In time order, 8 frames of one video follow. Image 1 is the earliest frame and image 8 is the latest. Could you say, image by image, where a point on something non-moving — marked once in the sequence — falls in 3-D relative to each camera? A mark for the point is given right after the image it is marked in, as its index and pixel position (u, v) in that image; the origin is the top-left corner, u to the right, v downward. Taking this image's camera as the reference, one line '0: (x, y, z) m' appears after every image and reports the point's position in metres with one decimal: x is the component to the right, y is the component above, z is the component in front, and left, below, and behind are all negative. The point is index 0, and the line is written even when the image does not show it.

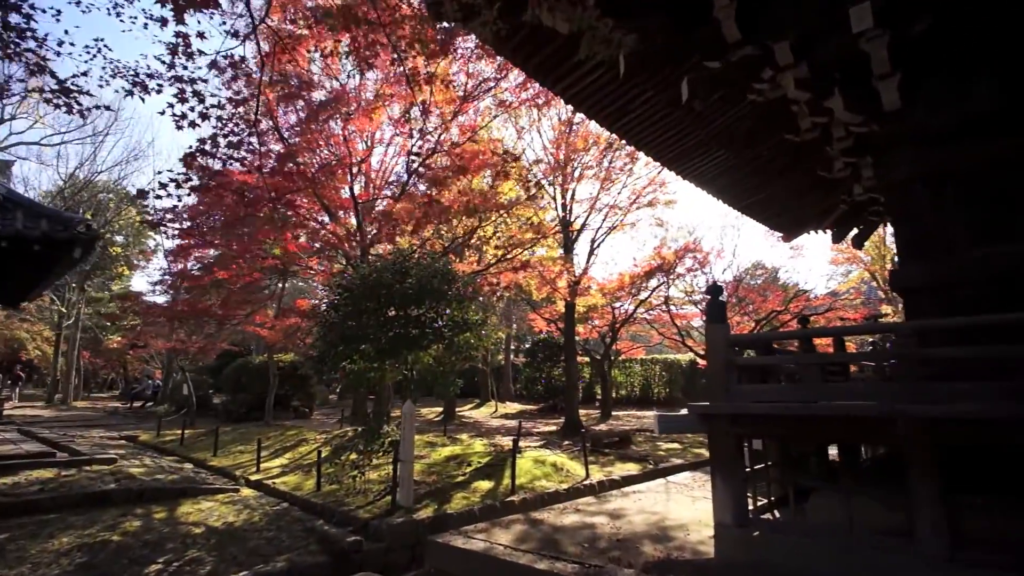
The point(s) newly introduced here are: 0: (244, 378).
0: (-8.3, -2.8, +17.3) m
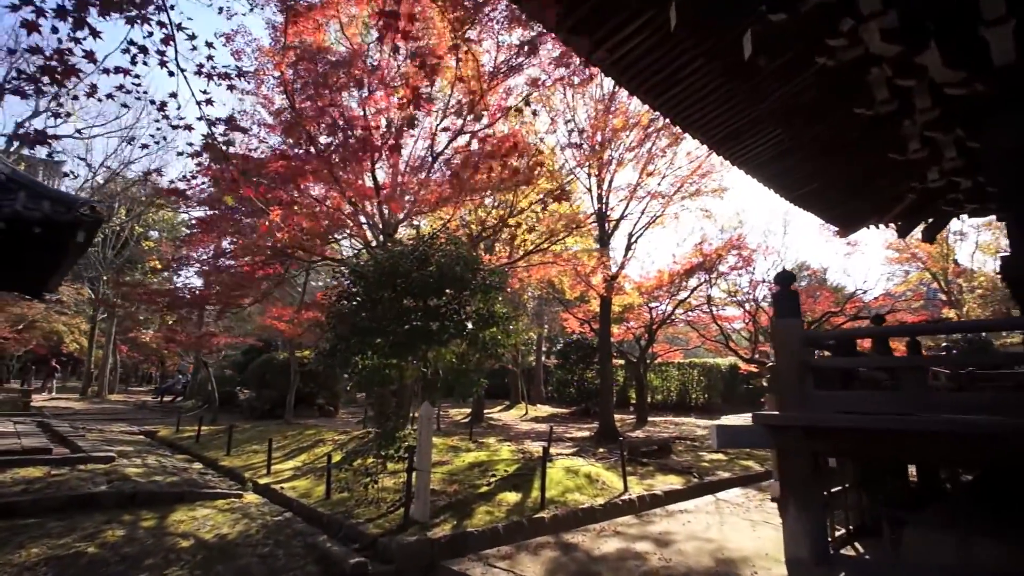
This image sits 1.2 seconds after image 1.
0: (-7.4, -2.6, +16.8) m
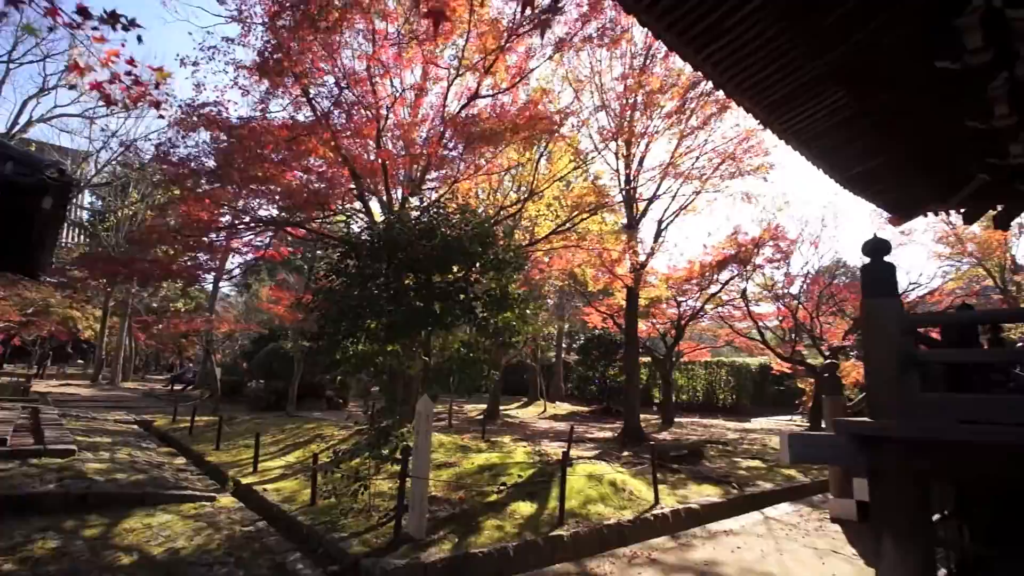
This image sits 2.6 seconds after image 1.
0: (-6.9, -2.2, +16.1) m
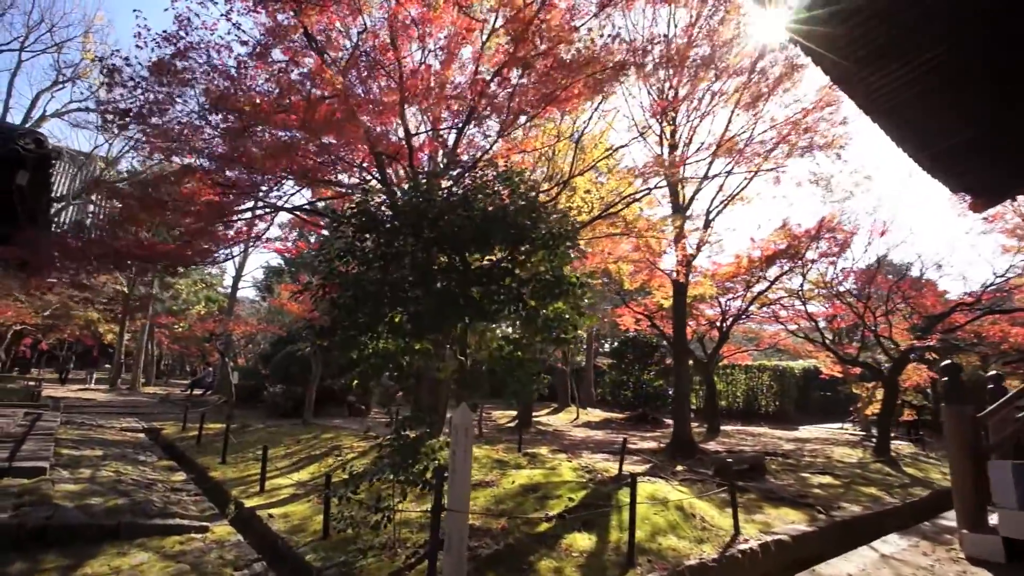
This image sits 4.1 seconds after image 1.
0: (-6.0, -2.1, +15.1) m
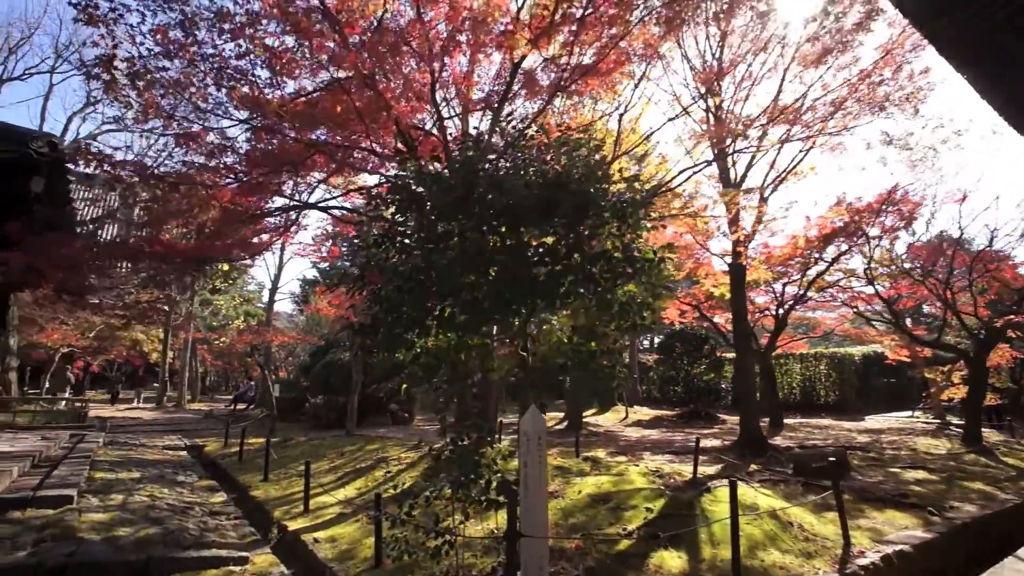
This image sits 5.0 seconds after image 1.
0: (-4.7, -2.3, +14.7) m
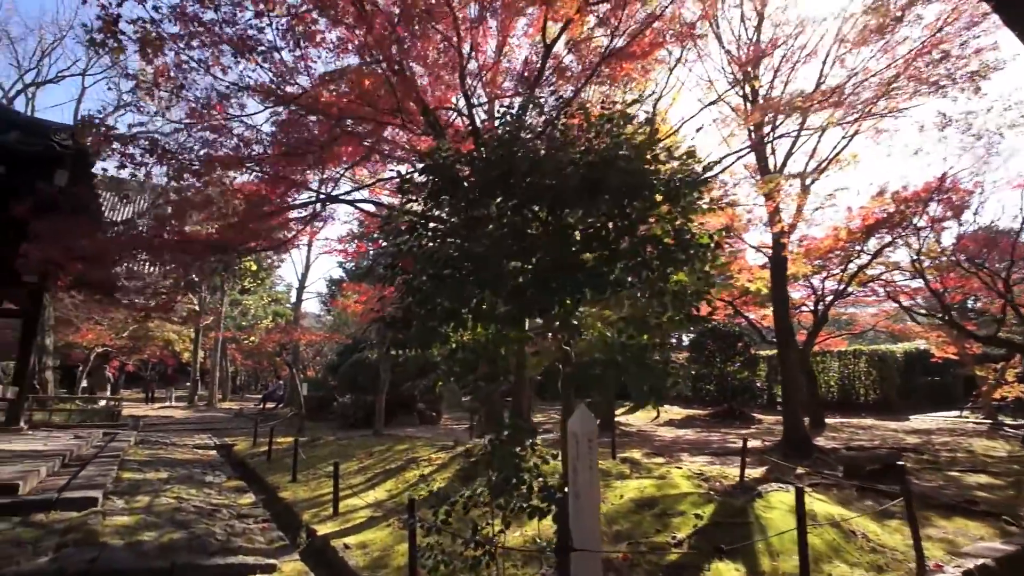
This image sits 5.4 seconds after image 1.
0: (-4.0, -2.3, +14.6) m
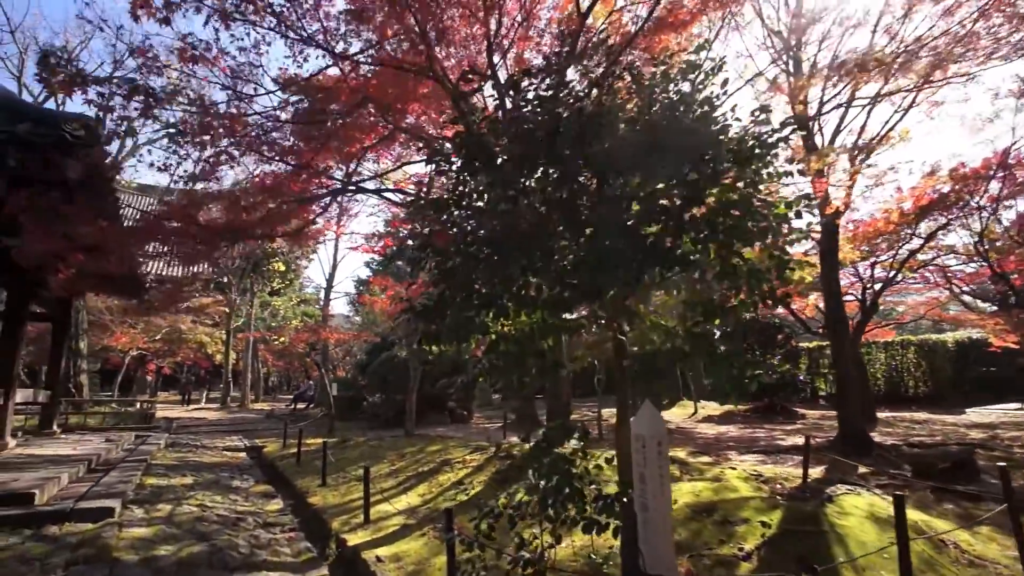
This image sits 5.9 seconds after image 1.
0: (-3.1, -2.2, +14.3) m
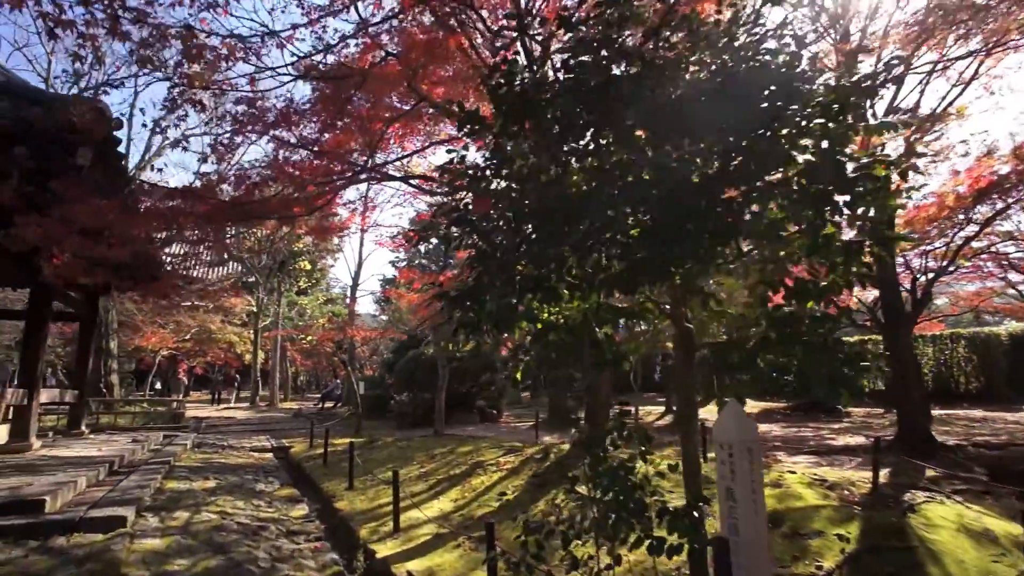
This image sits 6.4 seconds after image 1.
0: (-2.4, -2.1, +14.0) m
